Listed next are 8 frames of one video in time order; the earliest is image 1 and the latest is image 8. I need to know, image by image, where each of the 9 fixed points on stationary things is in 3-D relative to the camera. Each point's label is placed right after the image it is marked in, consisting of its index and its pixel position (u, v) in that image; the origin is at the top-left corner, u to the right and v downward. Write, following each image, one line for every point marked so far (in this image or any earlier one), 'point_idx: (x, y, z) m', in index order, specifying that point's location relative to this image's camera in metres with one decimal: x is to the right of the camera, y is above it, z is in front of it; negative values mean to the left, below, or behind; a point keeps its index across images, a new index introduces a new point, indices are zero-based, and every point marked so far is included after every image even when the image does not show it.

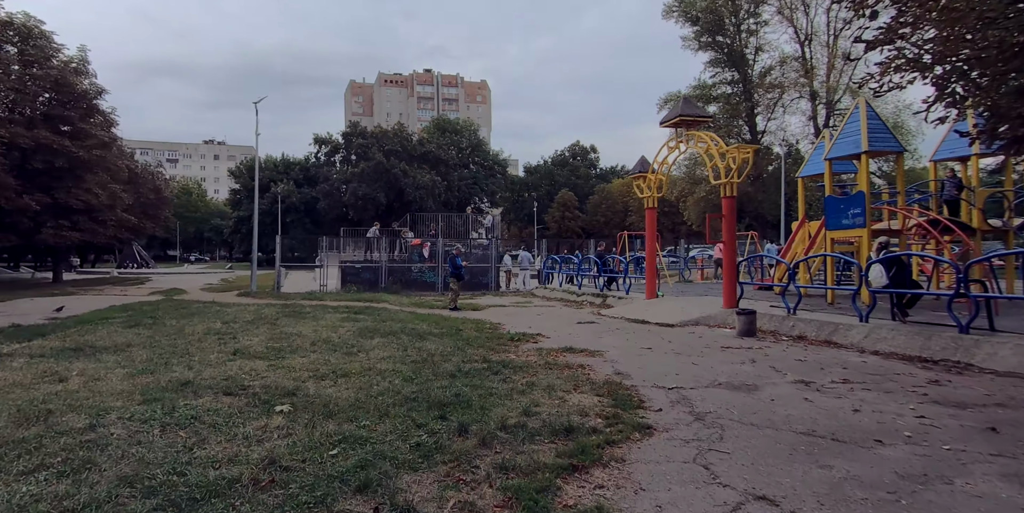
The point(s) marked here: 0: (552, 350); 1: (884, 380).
0: (+0.6, -1.4, +9.7) m
1: (+4.4, -1.5, +7.5) m
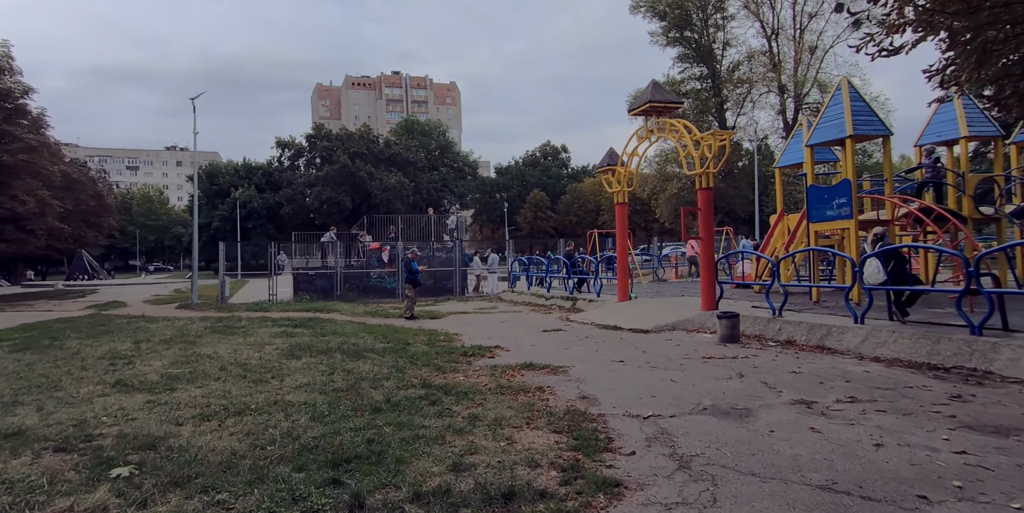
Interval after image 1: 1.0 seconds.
0: (0.0, -1.4, +8.4) m
1: (+3.8, -1.4, +6.3) m
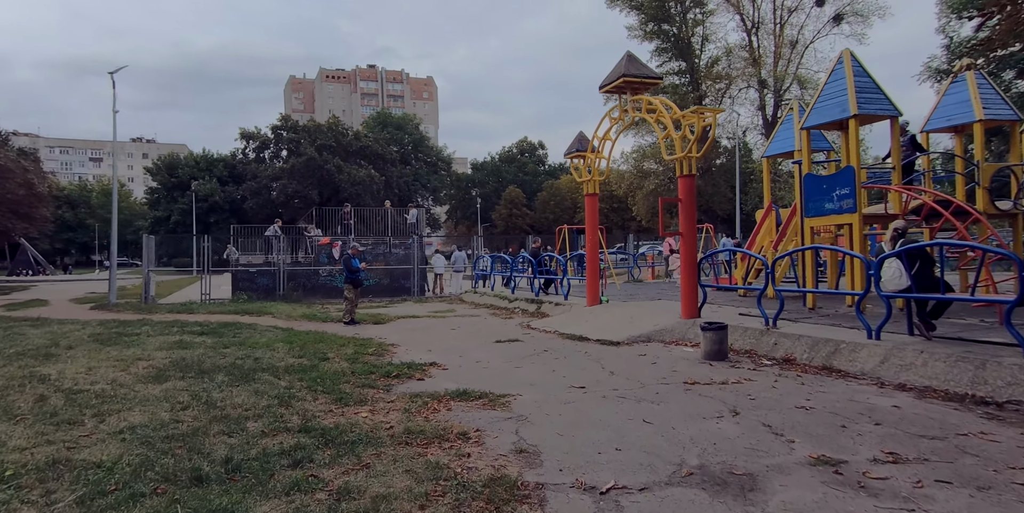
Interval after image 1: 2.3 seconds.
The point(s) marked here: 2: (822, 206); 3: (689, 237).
0: (-0.8, -1.4, +6.4) m
1: (+3.1, -1.4, +4.5) m
2: (+5.3, +0.9, +10.9) m
3: (+2.8, +0.3, +10.2) m
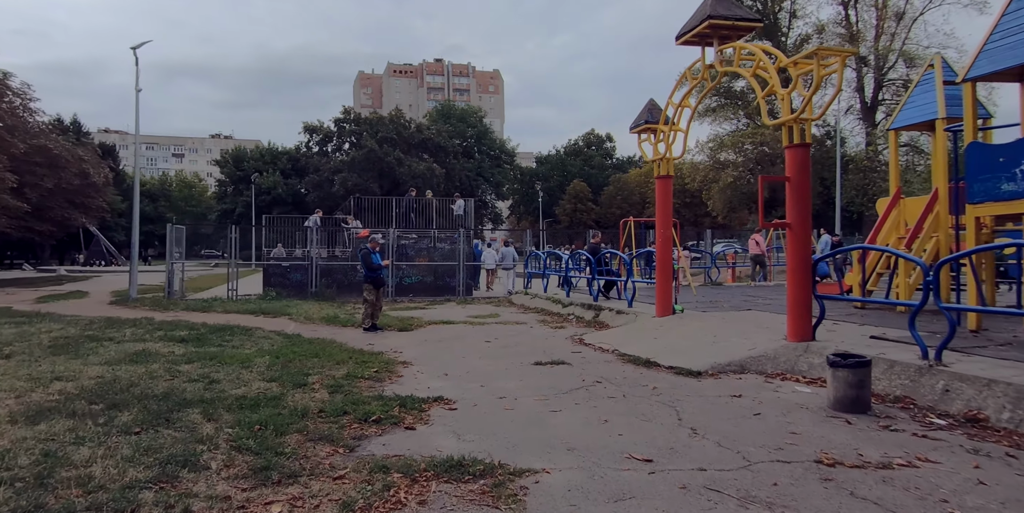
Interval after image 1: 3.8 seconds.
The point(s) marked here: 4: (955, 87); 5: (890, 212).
0: (-0.7, -1.4, +4.1) m
1: (+3.0, -1.4, +1.8) m
2: (+5.9, +0.8, +7.8) m
3: (+3.3, +0.3, +7.4) m
4: (+7.6, +2.9, +11.0) m
5: (+6.6, +0.8, +11.2) m
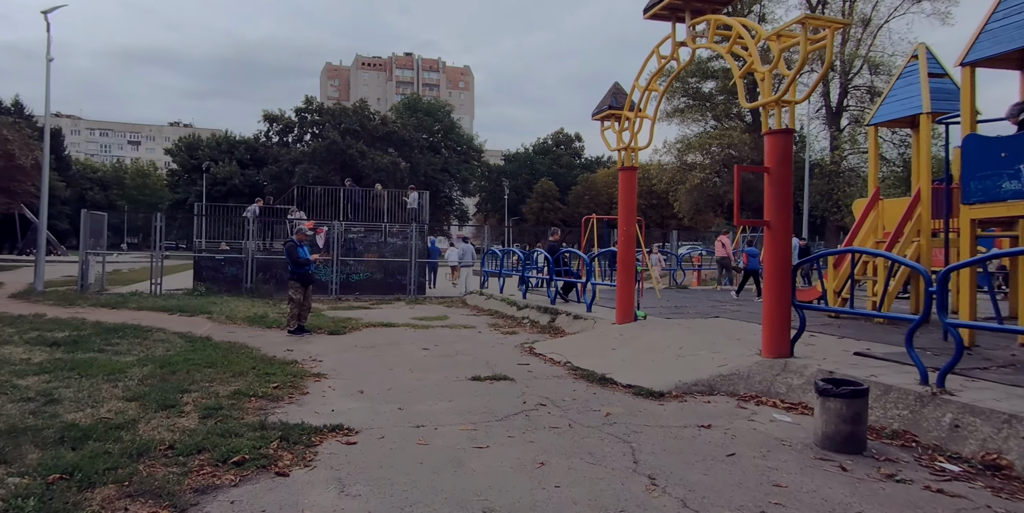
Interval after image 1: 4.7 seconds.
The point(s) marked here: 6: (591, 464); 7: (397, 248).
0: (-1.2, -1.3, +2.8) m
1: (+2.6, -1.4, +0.7) m
2: (+5.2, +0.8, +6.9) m
3: (+2.7, +0.3, +6.4) m
4: (+6.8, +2.8, +10.2) m
5: (+5.7, +0.7, +10.3) m
6: (+0.5, -1.3, +4.2) m
7: (-3.2, +0.3, +17.8) m
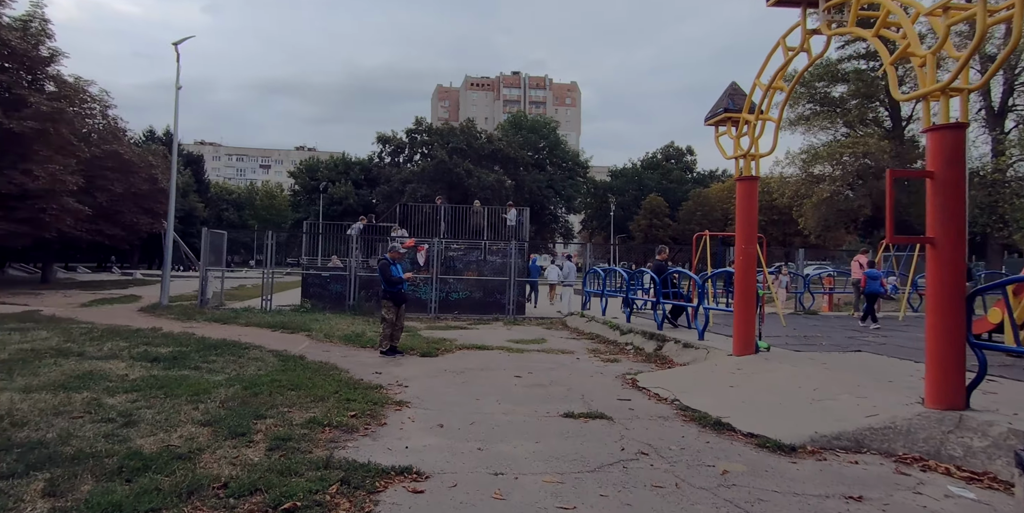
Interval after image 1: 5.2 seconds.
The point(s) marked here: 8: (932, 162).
0: (-0.9, -1.4, +2.3) m
1: (+2.5, -1.5, -0.5) m
2: (+6.1, +0.5, +5.3) m
3: (+3.5, +0.1, +5.2) m
4: (+8.2, +2.5, +8.3) m
5: (+7.2, +0.4, +8.6) m
6: (+1.0, -1.5, +3.4) m
7: (-0.4, -0.2, +17.4) m
8: (+3.5, +0.8, +5.4) m
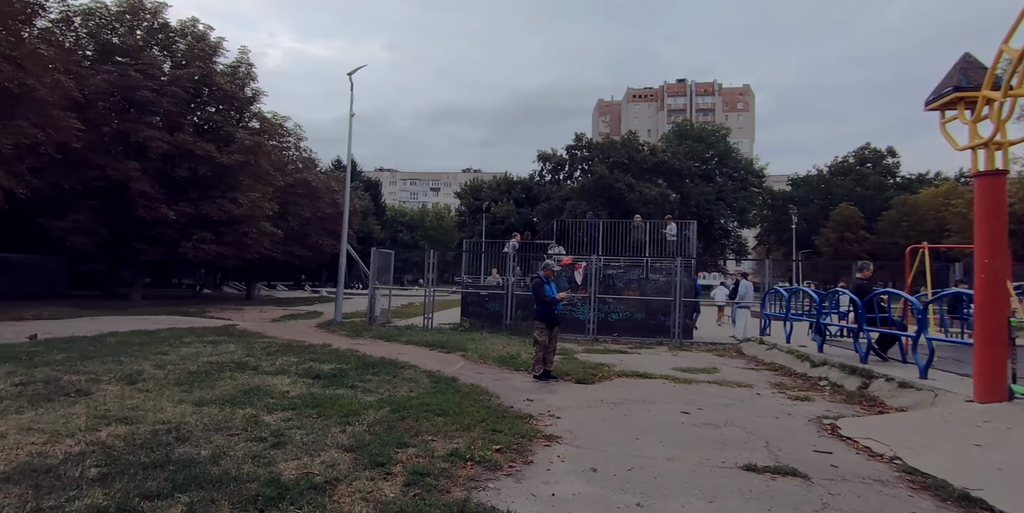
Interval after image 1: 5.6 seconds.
0: (-0.5, -1.4, +1.7) m
1: (+2.1, -1.4, -1.8) m
2: (+7.0, +0.5, +3.0) m
3: (+4.5, 0.0, +3.5) m
4: (+9.9, +2.3, +5.4) m
5: (+8.9, +0.2, +5.9) m
6: (+1.7, -1.5, +2.3) m
7: (+3.8, -0.7, +16.3) m
8: (+4.6, +0.7, +3.7) m
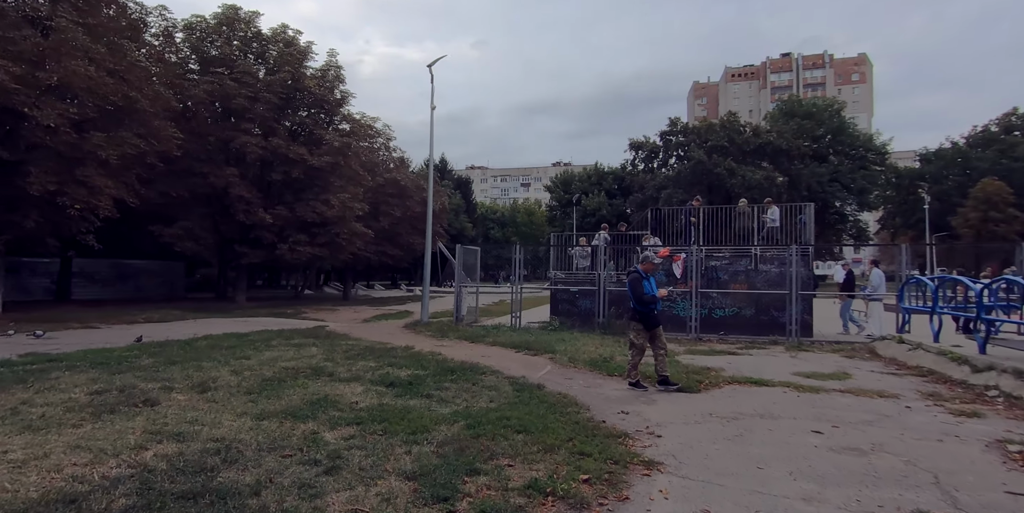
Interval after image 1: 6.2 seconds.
0: (-0.4, -1.4, +0.9) m
1: (+1.7, -1.4, -2.9) m
2: (+7.2, +0.7, +1.0) m
3: (+4.8, +0.2, +1.9) m
4: (+10.3, +2.7, +3.1) m
5: (+9.5, +0.5, +3.7) m
6: (+1.8, -1.4, +1.2) m
7: (+5.9, -0.5, +14.7) m
8: (+4.8, +0.9, +2.1) m
